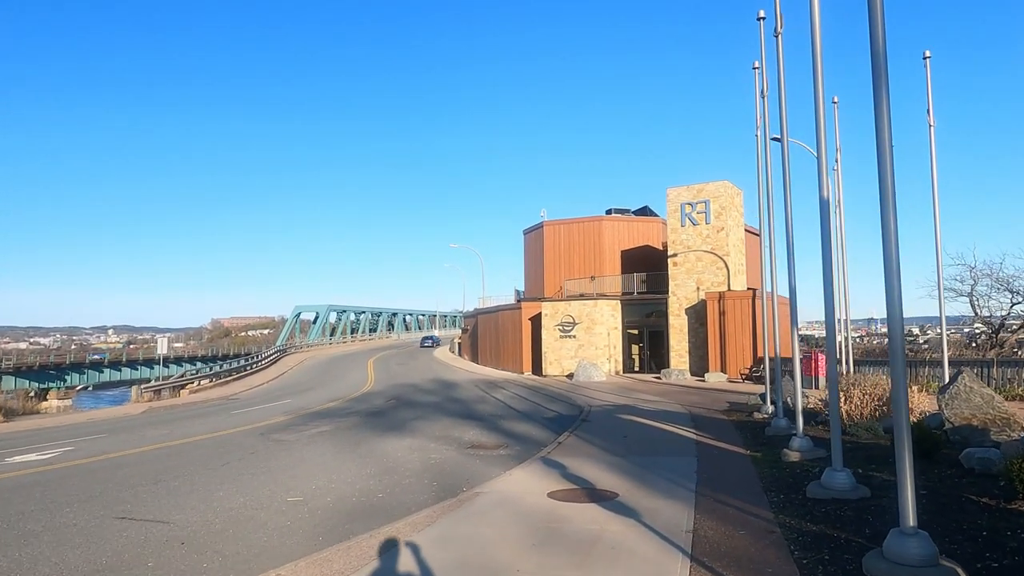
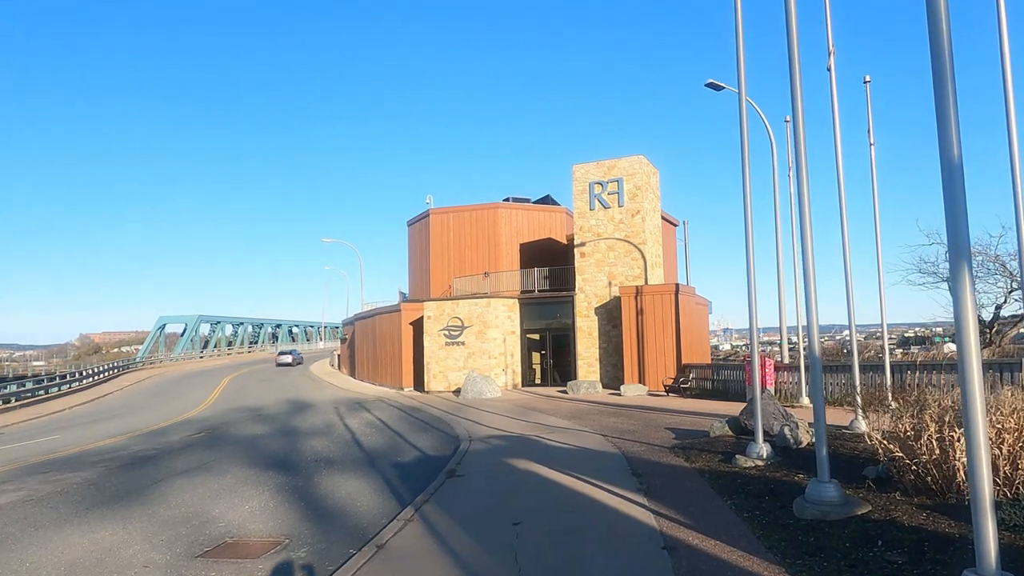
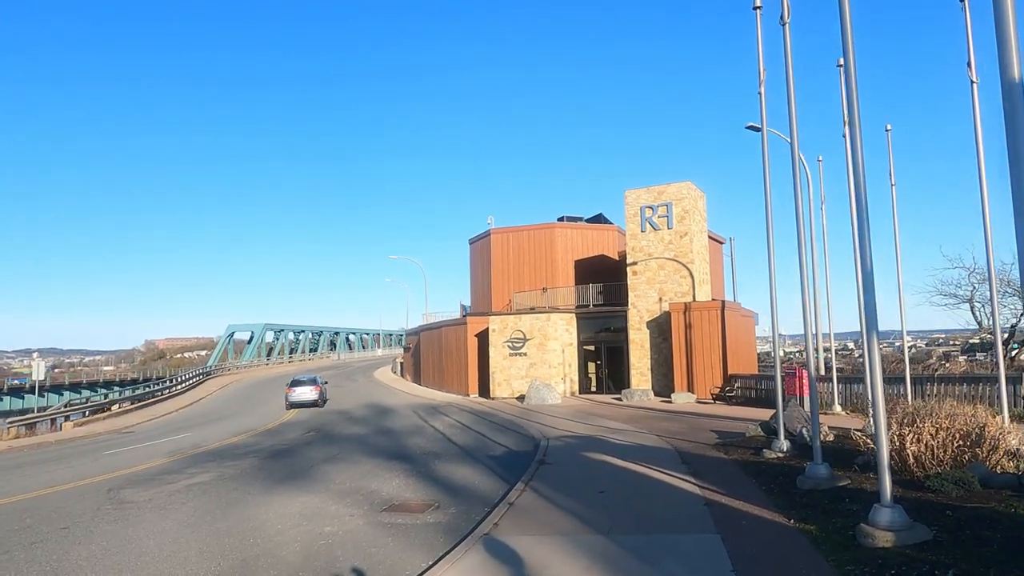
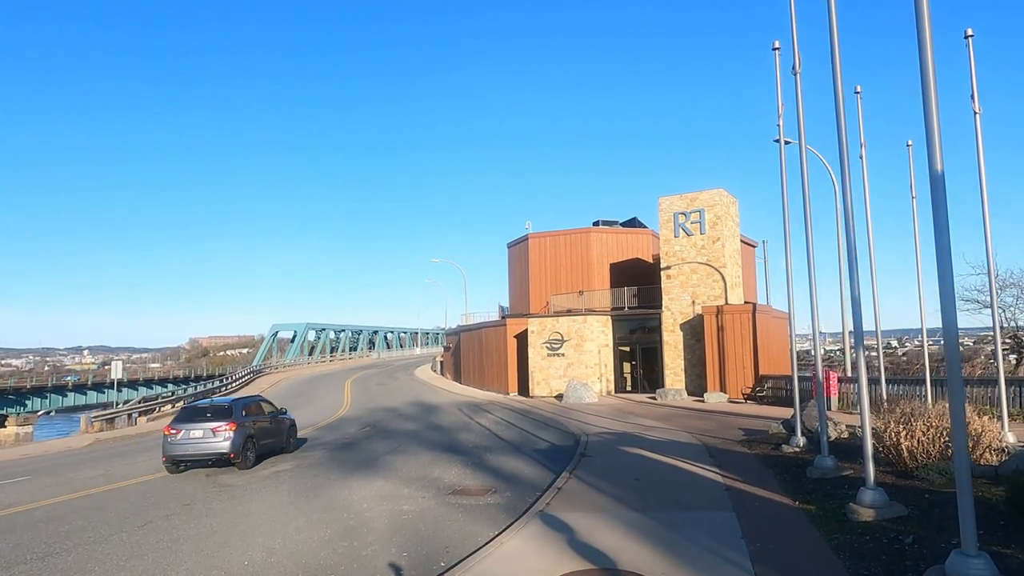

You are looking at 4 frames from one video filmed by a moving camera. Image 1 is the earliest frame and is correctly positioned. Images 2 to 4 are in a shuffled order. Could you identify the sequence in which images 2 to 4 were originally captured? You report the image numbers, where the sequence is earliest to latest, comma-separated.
4, 3, 2
